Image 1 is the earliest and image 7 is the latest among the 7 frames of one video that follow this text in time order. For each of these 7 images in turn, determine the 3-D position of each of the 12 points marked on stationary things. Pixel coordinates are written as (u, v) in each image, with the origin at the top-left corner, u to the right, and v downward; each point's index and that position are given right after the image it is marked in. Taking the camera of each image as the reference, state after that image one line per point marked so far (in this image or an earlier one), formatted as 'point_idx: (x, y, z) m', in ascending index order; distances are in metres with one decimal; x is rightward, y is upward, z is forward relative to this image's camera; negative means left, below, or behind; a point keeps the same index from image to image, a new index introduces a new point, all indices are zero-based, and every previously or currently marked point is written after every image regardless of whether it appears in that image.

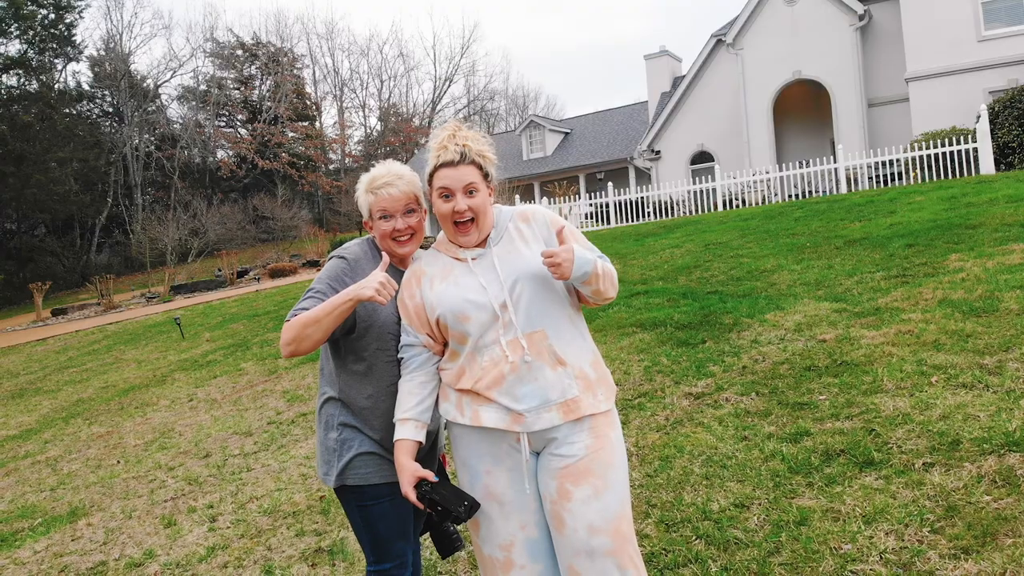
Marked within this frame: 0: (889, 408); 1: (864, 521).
0: (+1.7, -0.5, +2.8) m
1: (+1.2, -0.8, +2.1) m
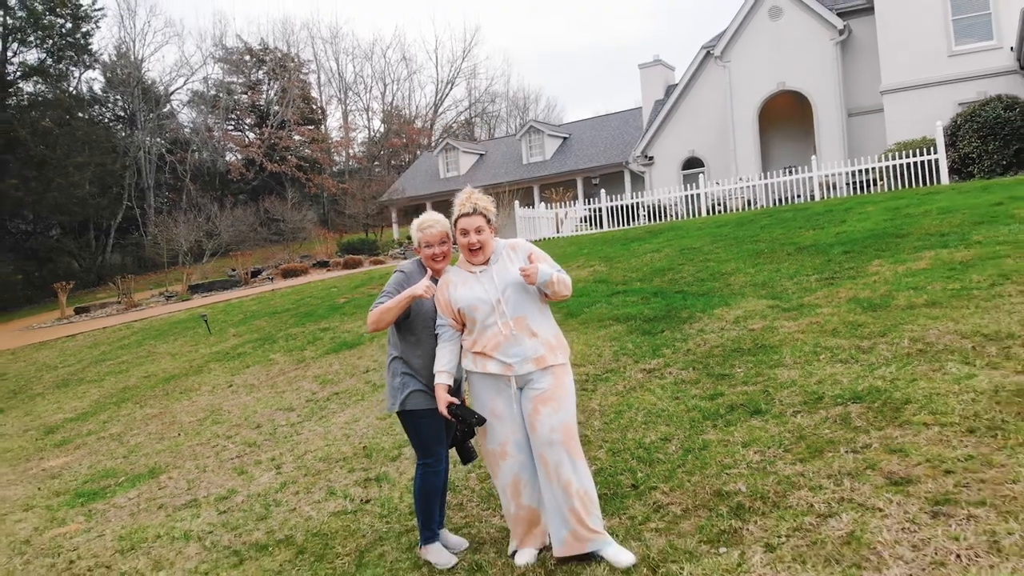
0: (+1.7, -0.5, +3.8) m
1: (+1.2, -0.8, +3.1) m
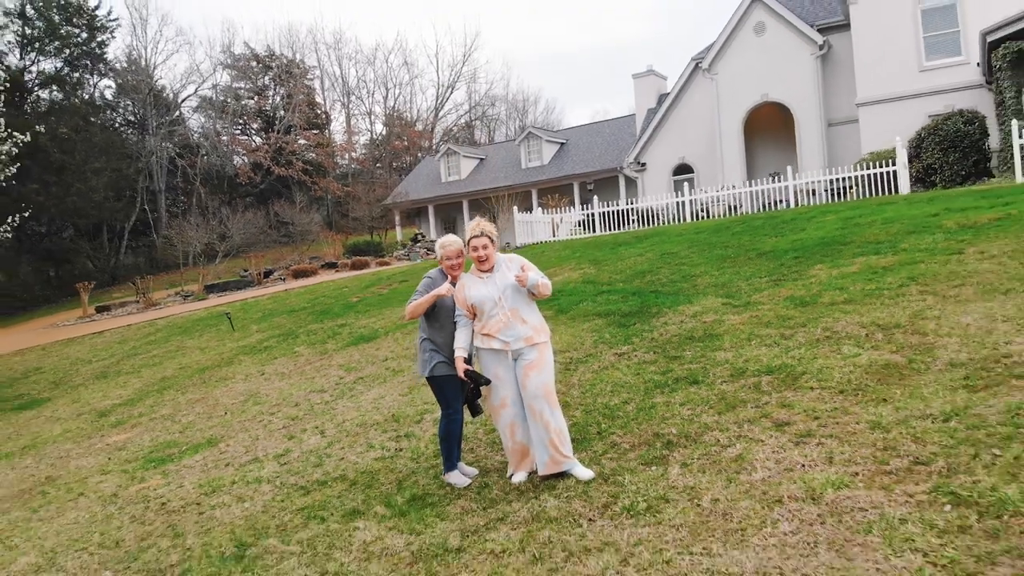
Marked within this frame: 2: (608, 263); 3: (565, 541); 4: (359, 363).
0: (+1.7, -0.5, +4.9) m
1: (+1.2, -0.8, +4.2) m
2: (+1.6, +0.4, +10.3) m
3: (+0.2, -1.2, +3.0) m
4: (-2.1, -1.0, +8.3) m
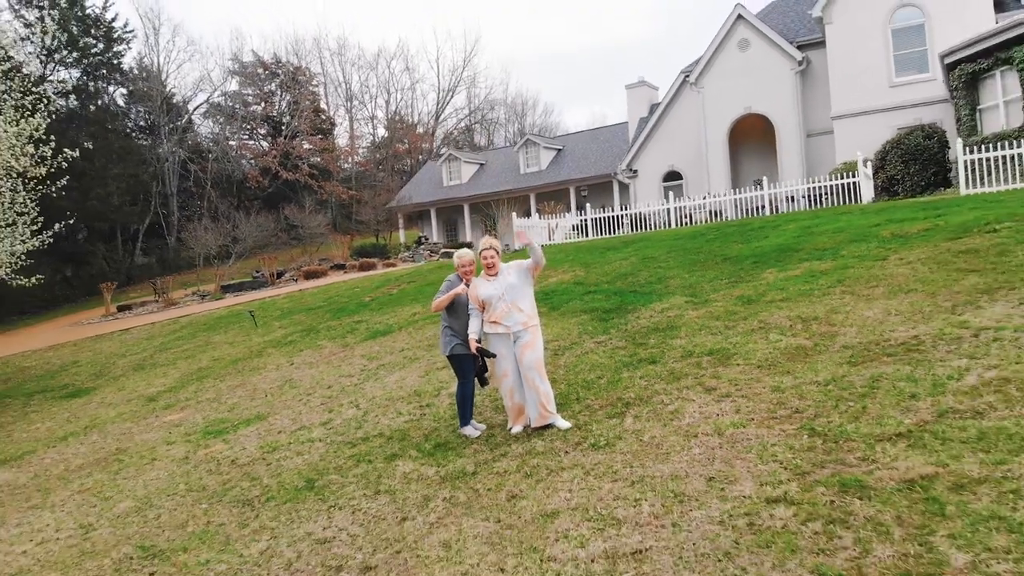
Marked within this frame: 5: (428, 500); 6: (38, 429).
0: (+1.7, -0.6, +6.2) m
1: (+1.1, -0.8, +5.5) m
2: (+1.6, +0.4, +11.6) m
3: (+0.2, -1.2, +4.3) m
4: (-2.1, -1.0, +9.6) m
5: (-0.6, -1.4, +4.2) m
6: (-8.3, -2.5, +10.7) m
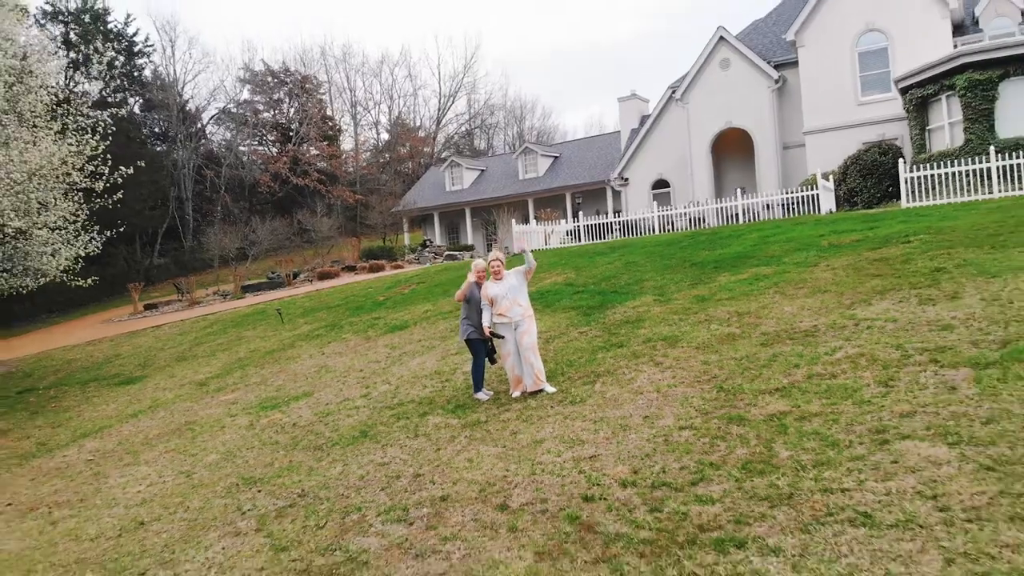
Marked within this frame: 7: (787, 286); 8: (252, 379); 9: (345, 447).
0: (+1.7, -0.6, +8.0) m
1: (+1.2, -0.8, +7.3) m
2: (+1.6, +0.4, +13.3) m
3: (+0.3, -1.2, +6.0) m
4: (-2.1, -1.0, +11.4) m
5: (-0.6, -1.4, +6.0) m
6: (-8.3, -2.5, +12.5) m
7: (+3.9, 0.0, +8.8) m
8: (-5.0, -1.8, +11.8) m
9: (-1.8, -1.7, +6.5) m
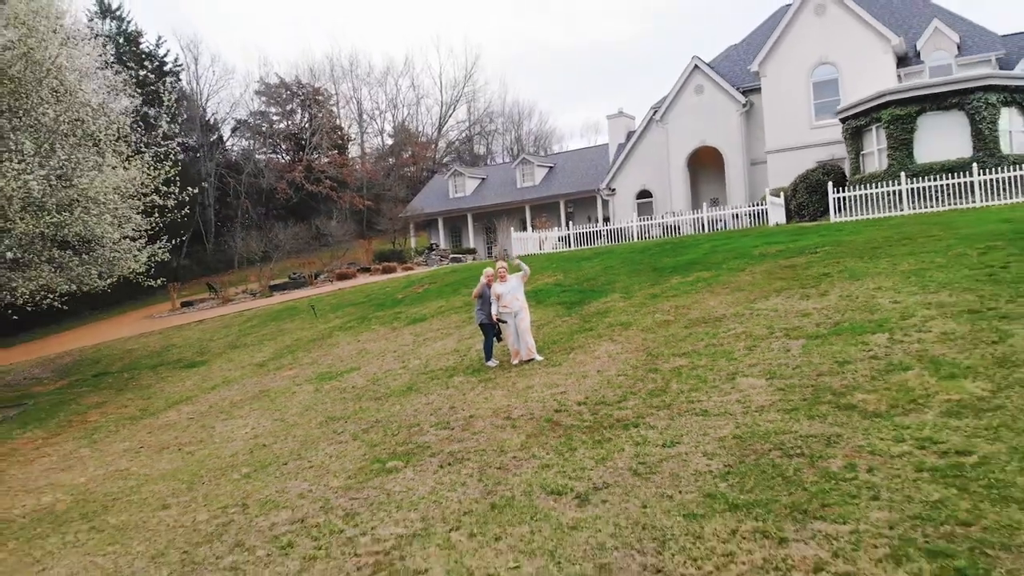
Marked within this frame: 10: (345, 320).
0: (+1.7, -0.6, +11.0) m
1: (+1.2, -0.8, +10.3) m
2: (+1.6, +0.4, +16.3) m
3: (+0.3, -1.2, +9.0) m
4: (-2.1, -1.0, +14.4) m
5: (-0.5, -1.4, +9.0) m
6: (-8.3, -2.4, +15.4) m
7: (+3.9, 0.0, +11.9) m
8: (-5.0, -1.8, +14.8) m
9: (-1.8, -1.7, +9.5) m
10: (-5.0, -1.0, +18.3) m
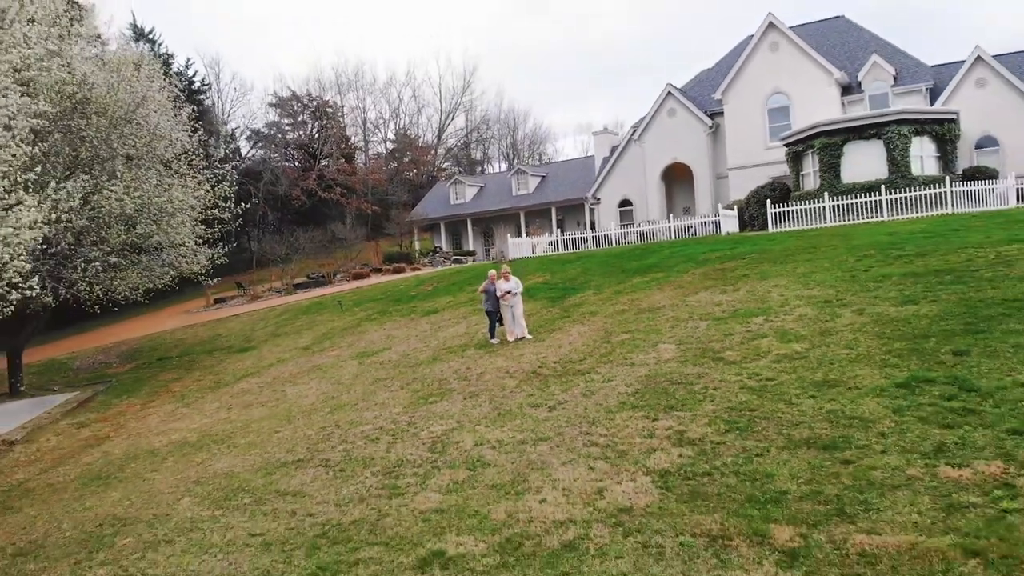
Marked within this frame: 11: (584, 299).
0: (+1.6, -0.5, +14.8) m
1: (+1.1, -0.8, +14.1) m
2: (+1.4, +0.5, +20.1) m
3: (+0.2, -1.2, +12.8) m
4: (-2.2, -1.0, +18.1) m
5: (-0.6, -1.4, +12.7) m
6: (-8.4, -2.4, +19.1) m
7: (+3.9, +0.1, +15.6) m
8: (-5.1, -1.7, +18.5) m
9: (-1.8, -1.6, +13.3) m
10: (-5.1, -0.9, +22.1) m
11: (+1.8, -0.3, +15.6) m
